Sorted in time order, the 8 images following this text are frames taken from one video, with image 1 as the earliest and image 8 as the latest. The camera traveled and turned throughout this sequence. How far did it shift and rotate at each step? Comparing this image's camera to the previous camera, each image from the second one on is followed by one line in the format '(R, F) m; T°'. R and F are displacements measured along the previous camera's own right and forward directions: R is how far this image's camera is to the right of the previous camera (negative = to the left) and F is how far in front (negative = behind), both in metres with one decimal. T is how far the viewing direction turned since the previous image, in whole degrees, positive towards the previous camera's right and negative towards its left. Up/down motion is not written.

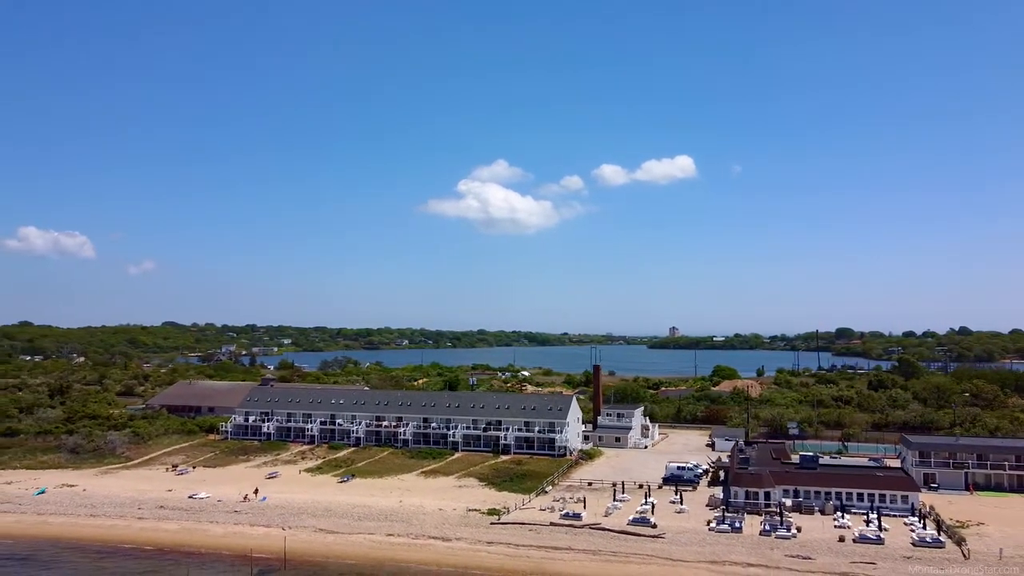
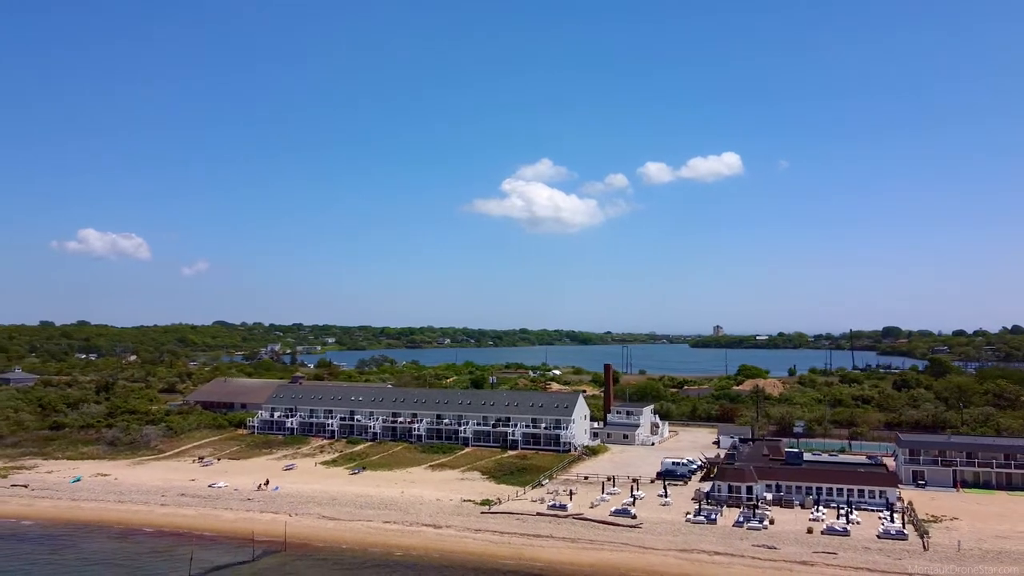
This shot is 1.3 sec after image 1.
(+2.6, -1.7) m; -3°
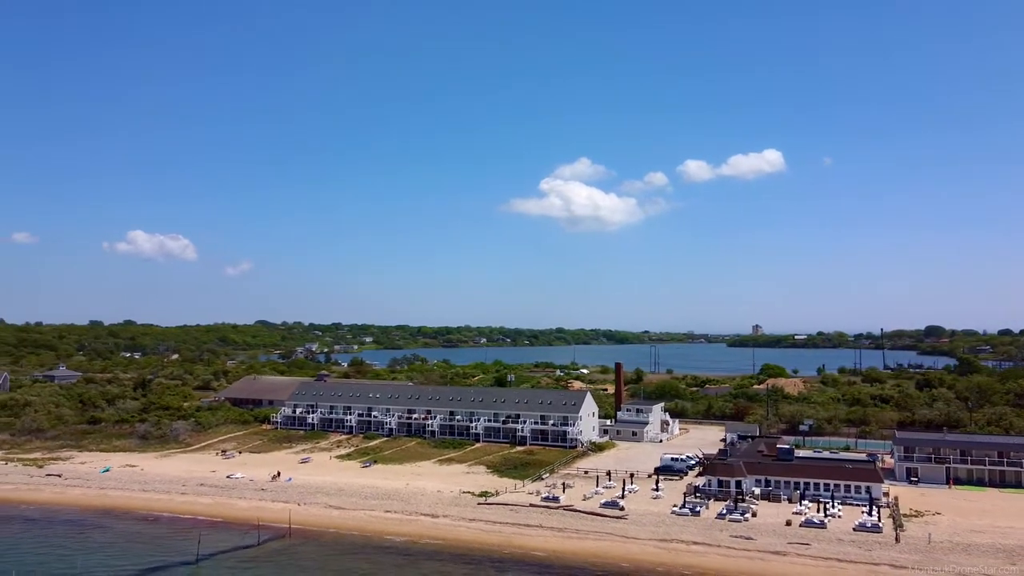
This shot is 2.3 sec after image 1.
(+2.1, -1.4) m; -3°
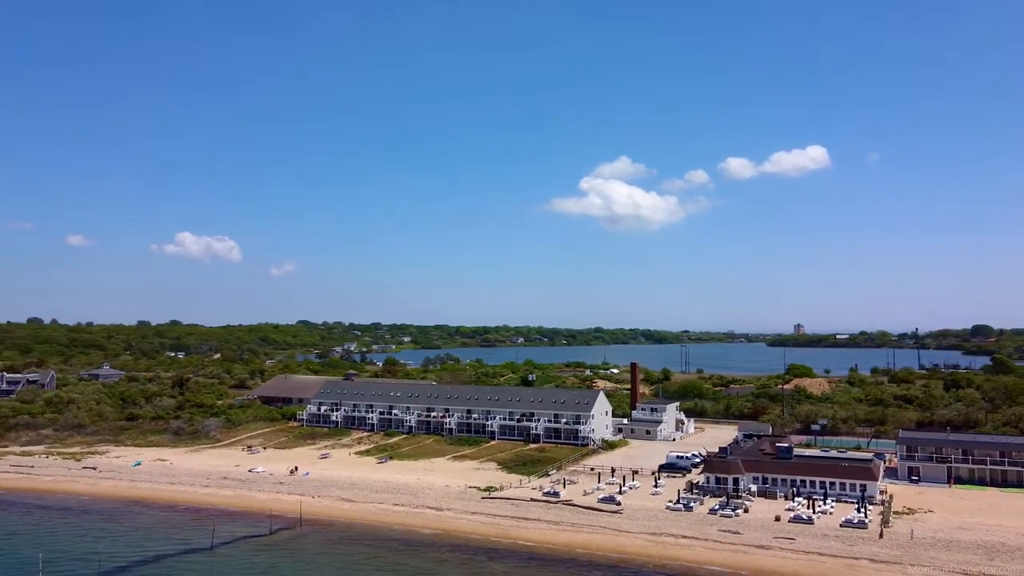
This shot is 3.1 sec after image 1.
(+1.8, -1.3) m; -3°
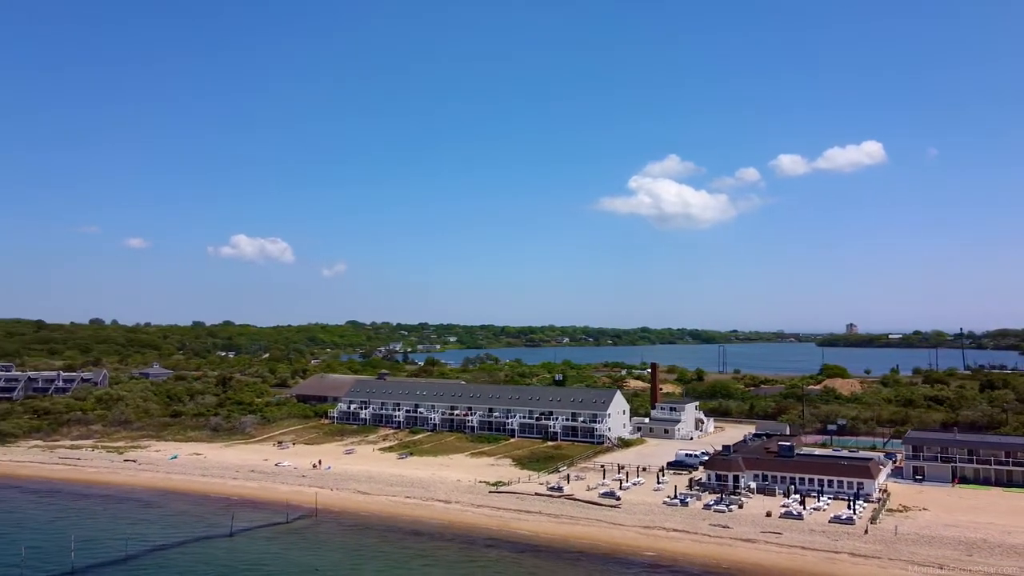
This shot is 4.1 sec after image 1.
(+2.1, -1.5) m; -3°
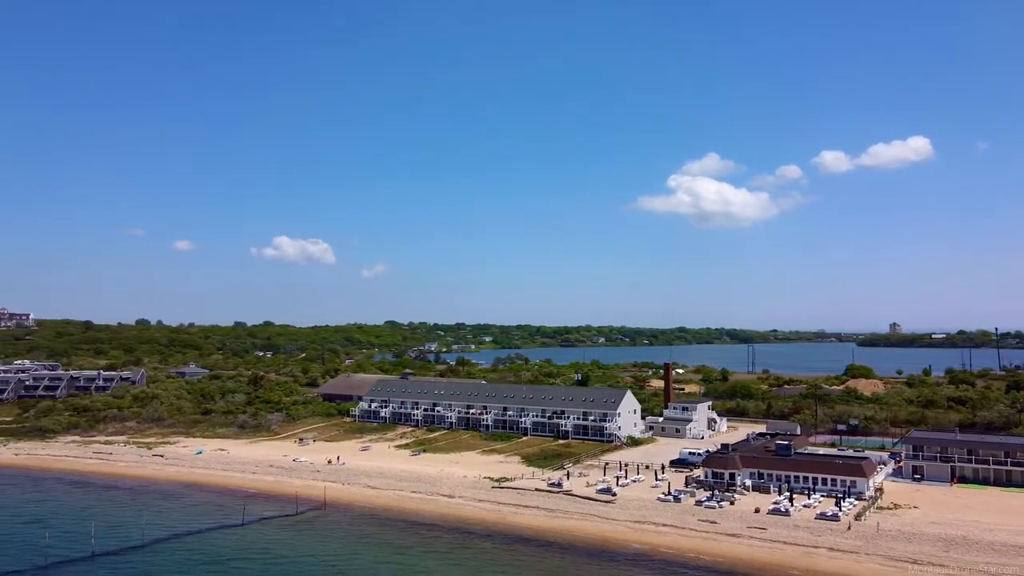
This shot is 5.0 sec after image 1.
(+1.8, -1.2) m; -3°
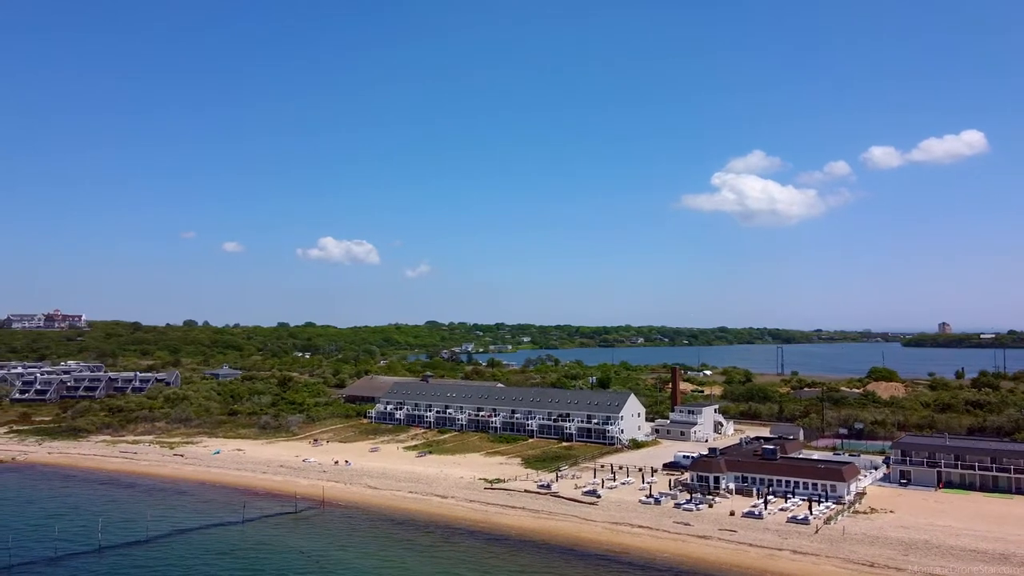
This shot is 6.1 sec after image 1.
(+2.6, -1.3) m; -3°
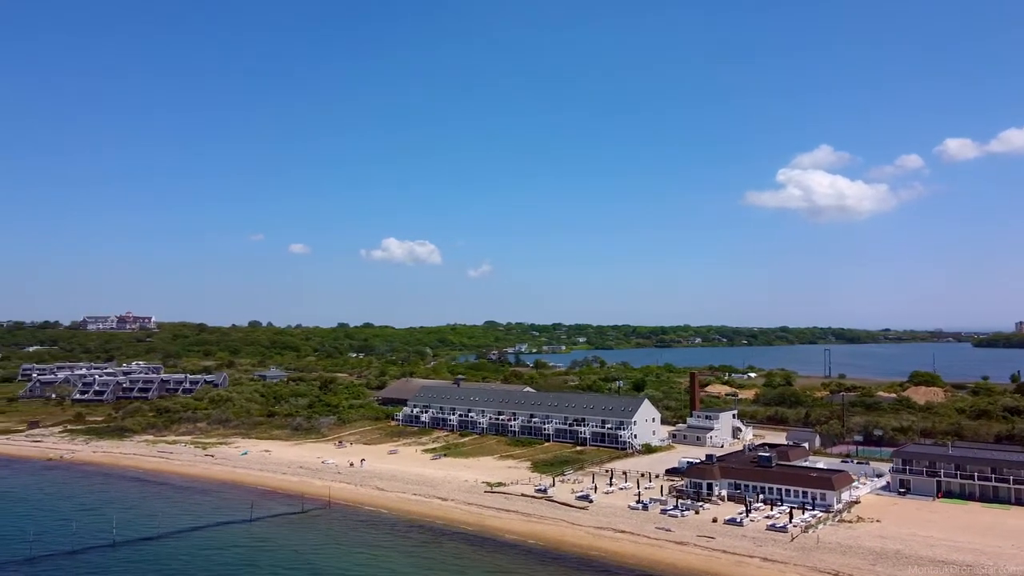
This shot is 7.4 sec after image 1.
(+3.2, -1.0) m; -4°
